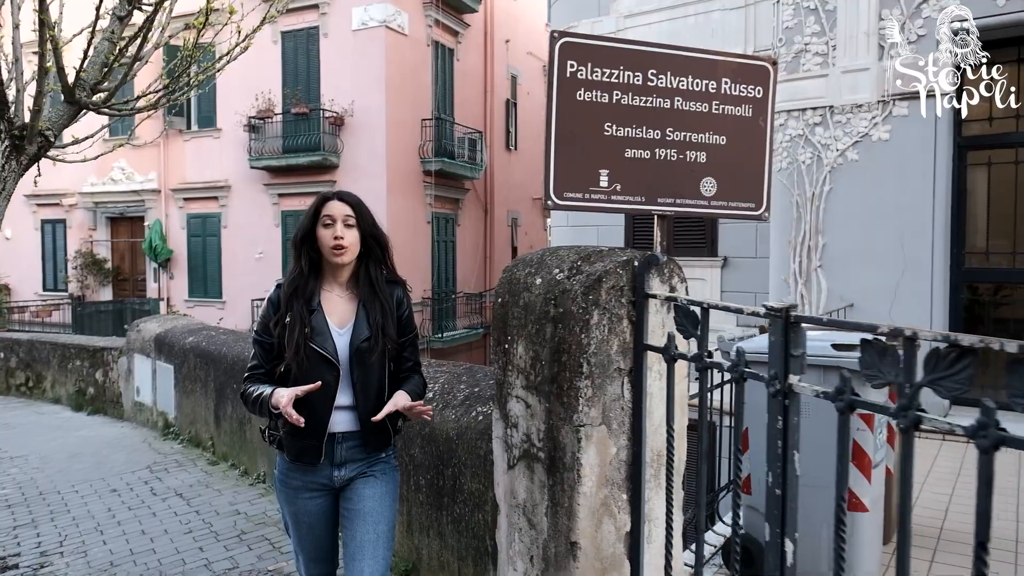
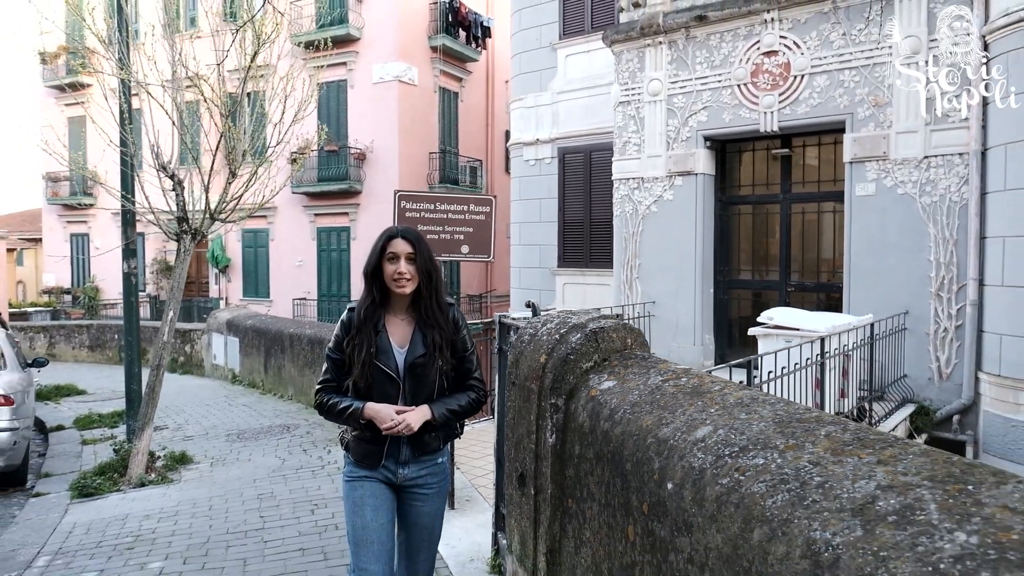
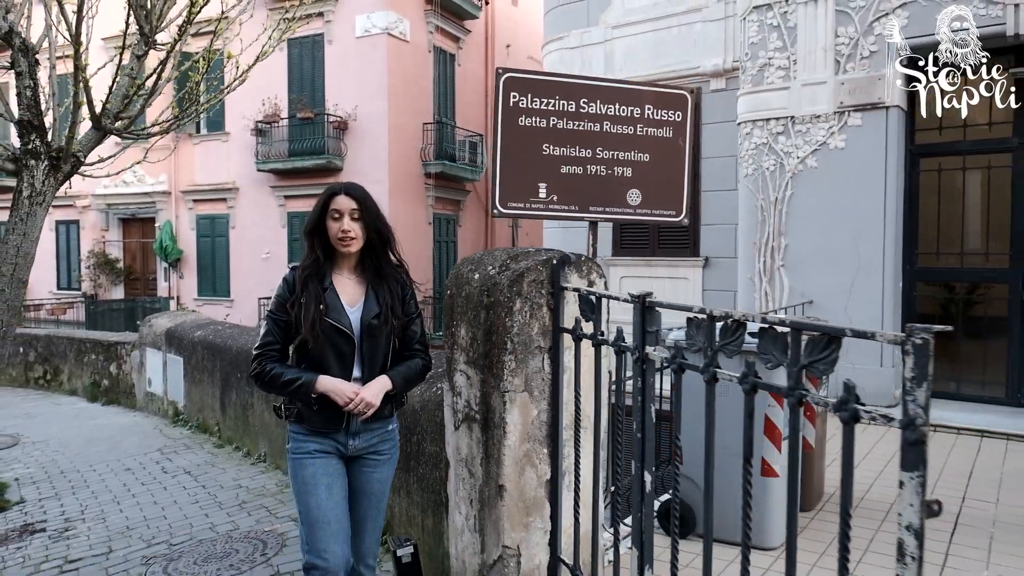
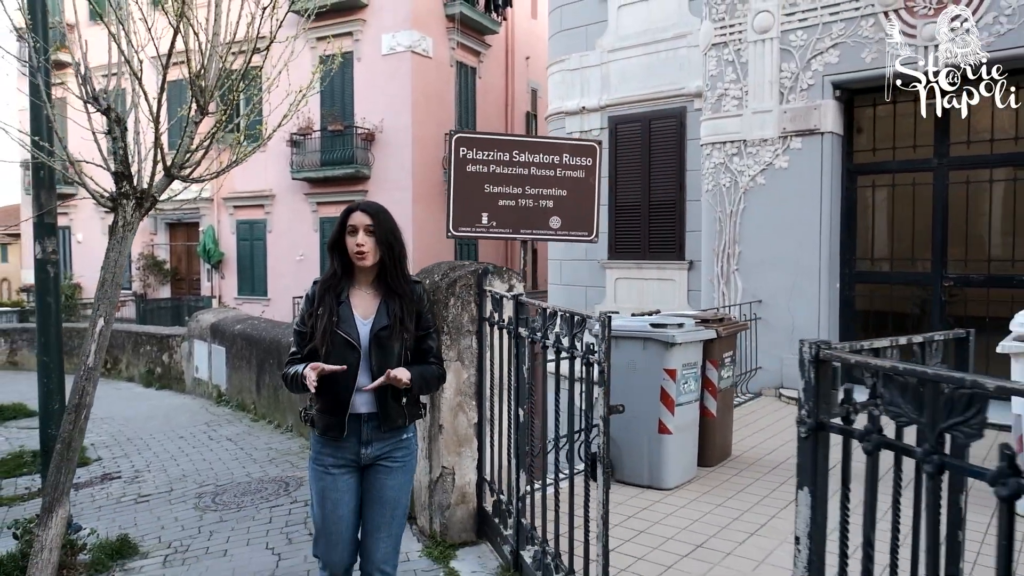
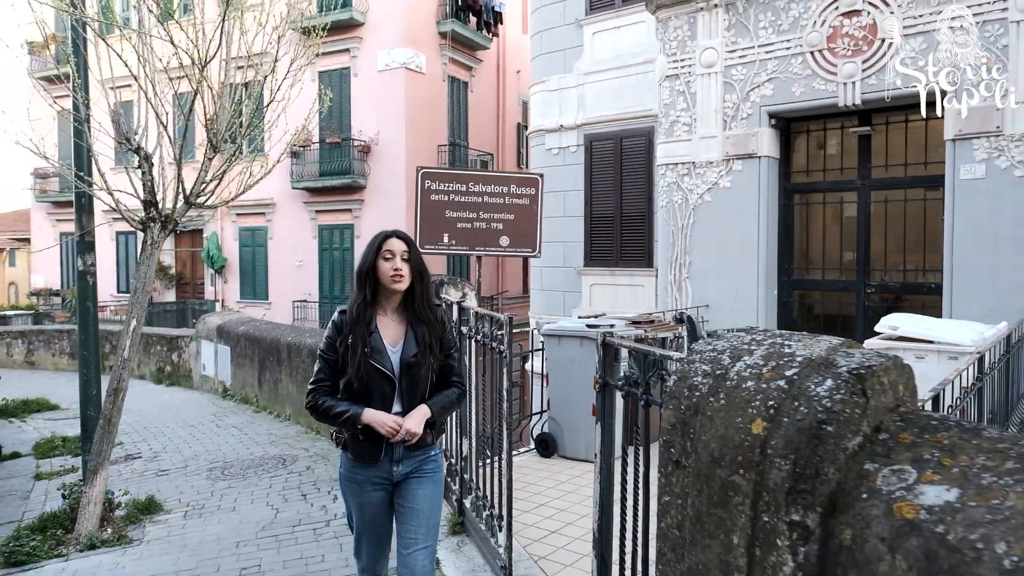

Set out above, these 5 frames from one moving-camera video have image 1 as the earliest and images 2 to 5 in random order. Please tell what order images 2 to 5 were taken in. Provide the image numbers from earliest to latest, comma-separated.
3, 4, 5, 2
